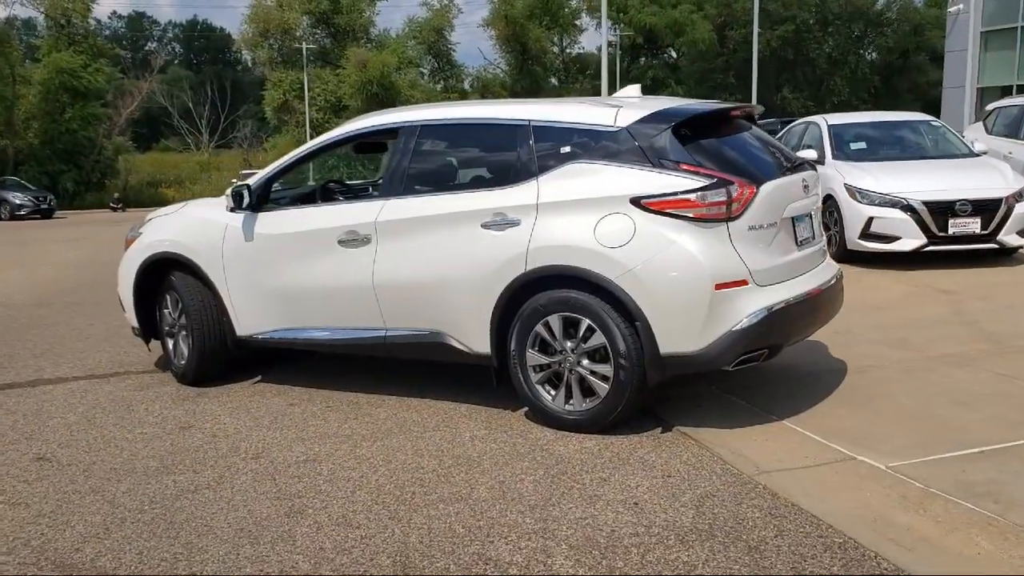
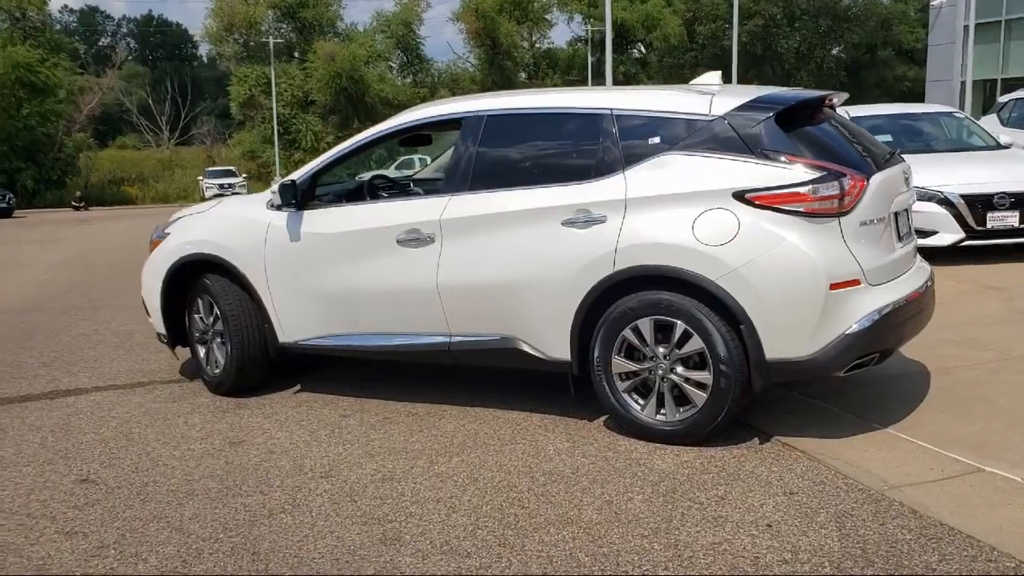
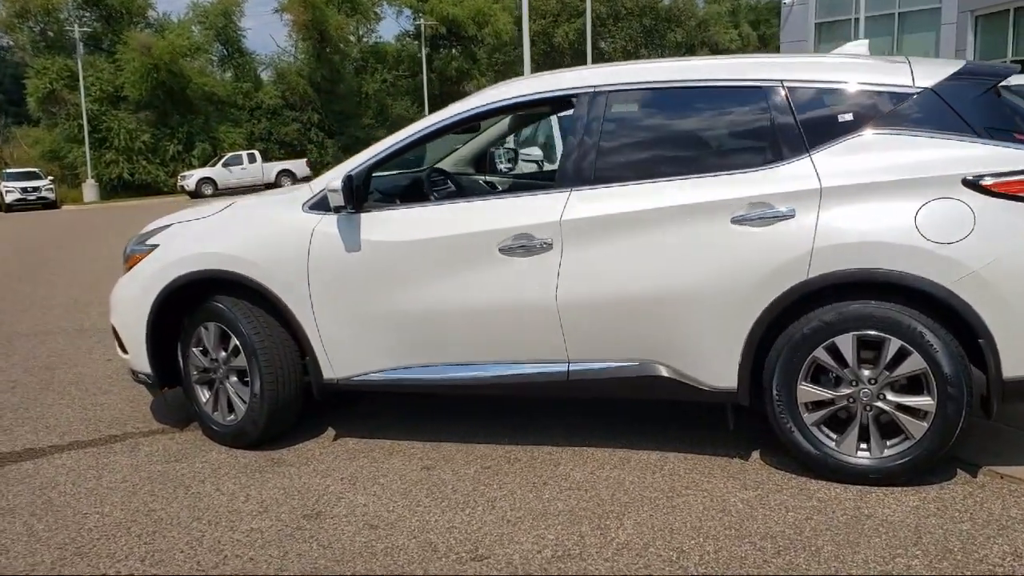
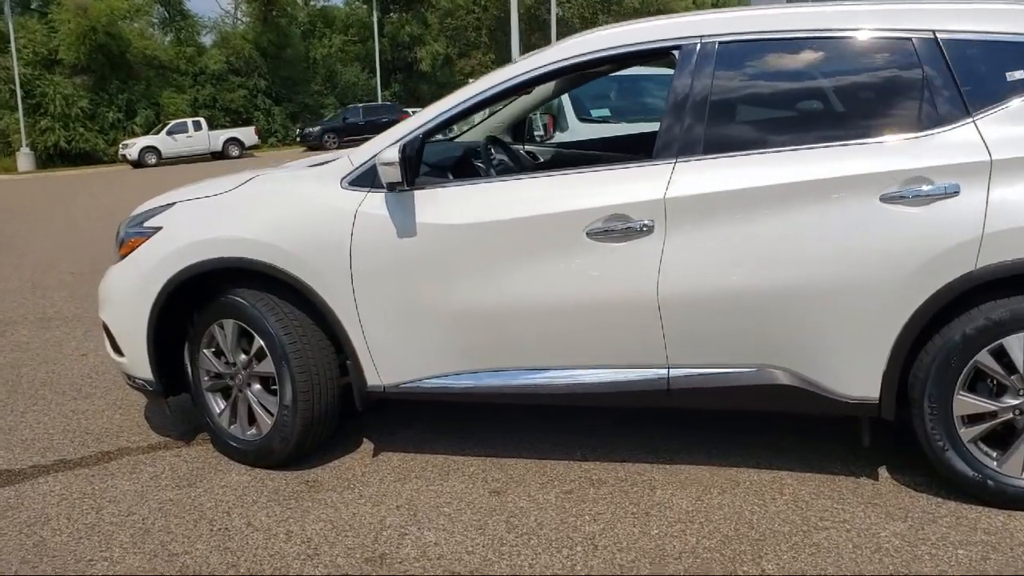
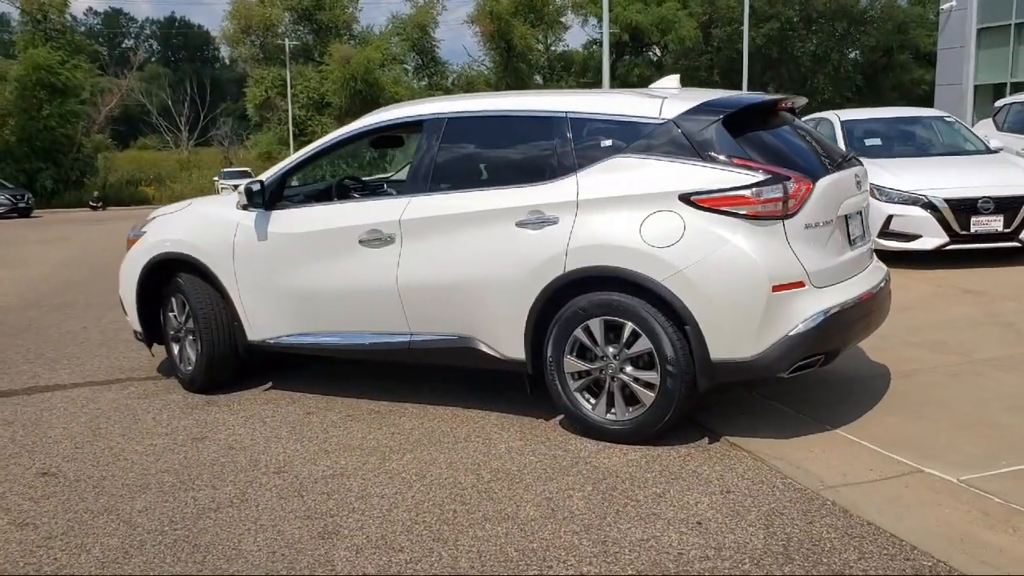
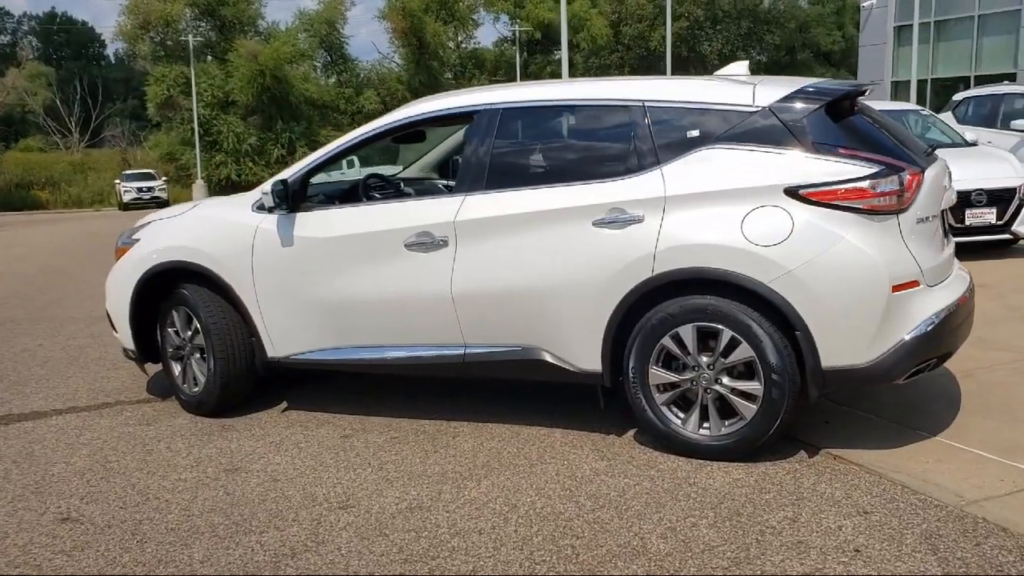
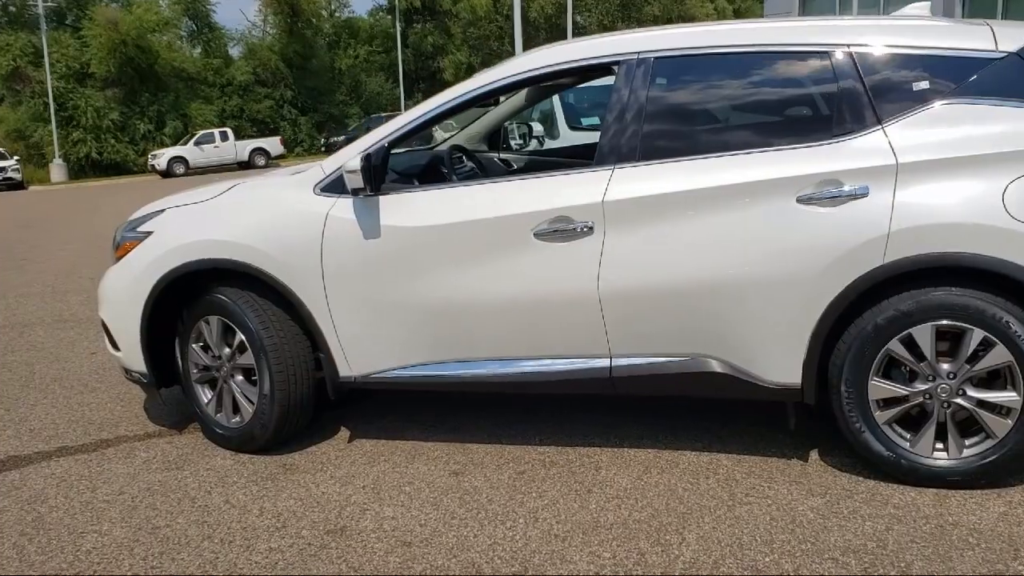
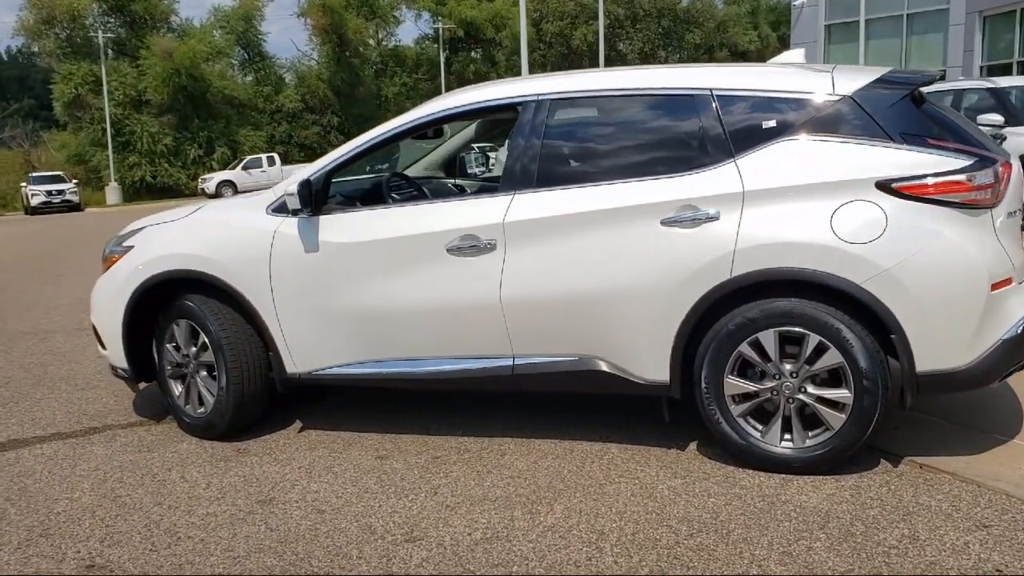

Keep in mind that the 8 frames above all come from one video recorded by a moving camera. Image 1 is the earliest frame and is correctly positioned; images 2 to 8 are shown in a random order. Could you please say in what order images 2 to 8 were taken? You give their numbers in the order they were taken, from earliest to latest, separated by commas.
5, 2, 6, 8, 3, 7, 4
